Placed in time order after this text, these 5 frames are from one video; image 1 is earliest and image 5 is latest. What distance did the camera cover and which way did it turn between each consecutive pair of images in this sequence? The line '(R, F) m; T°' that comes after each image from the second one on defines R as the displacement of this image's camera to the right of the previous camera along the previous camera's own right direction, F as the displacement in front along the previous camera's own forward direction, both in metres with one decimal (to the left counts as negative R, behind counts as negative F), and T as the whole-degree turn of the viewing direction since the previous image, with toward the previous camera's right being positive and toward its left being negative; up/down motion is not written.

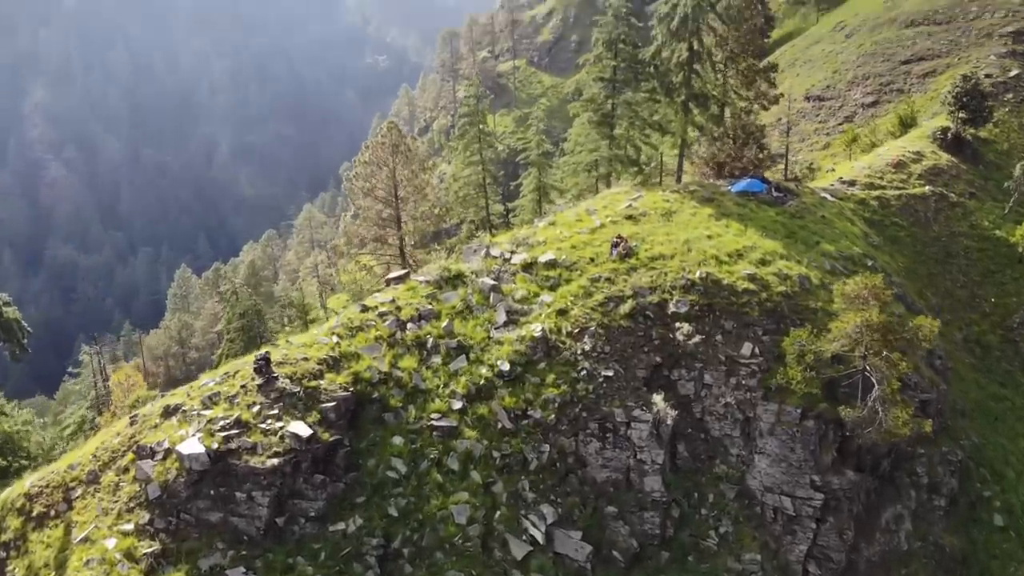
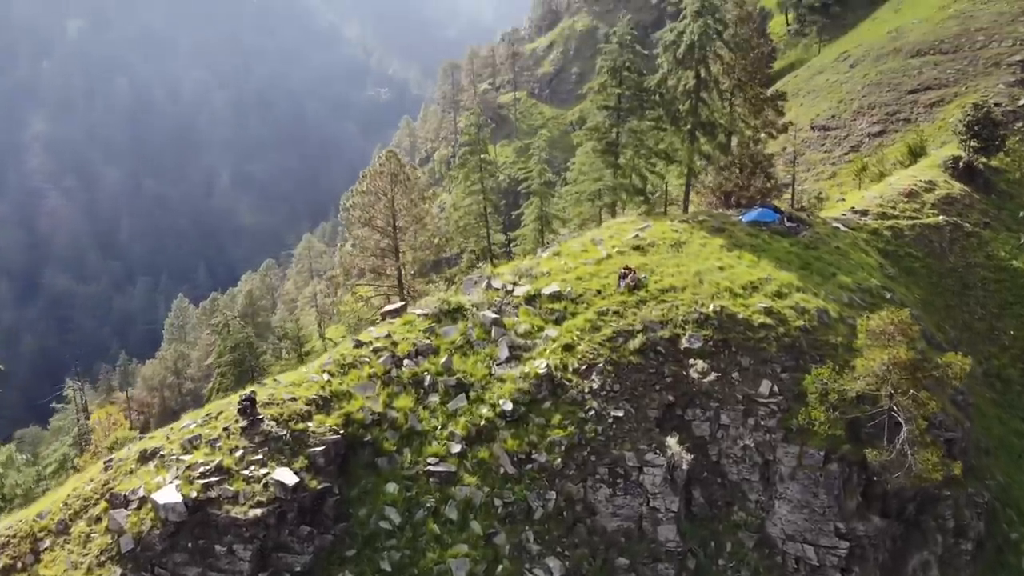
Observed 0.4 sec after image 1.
(-0.1, +1.8) m; 0°
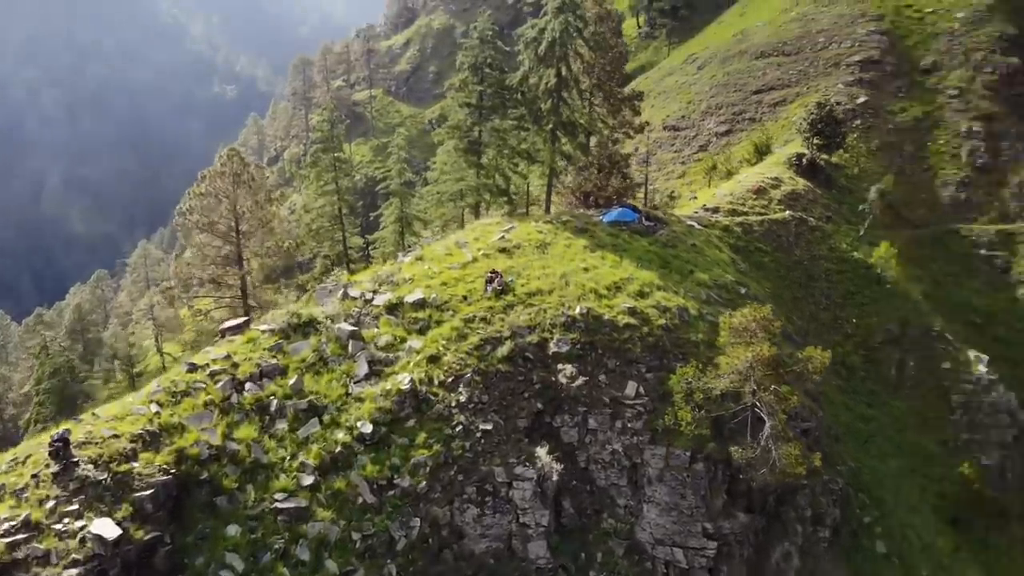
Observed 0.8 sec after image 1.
(+0.3, +2.0) m; +11°
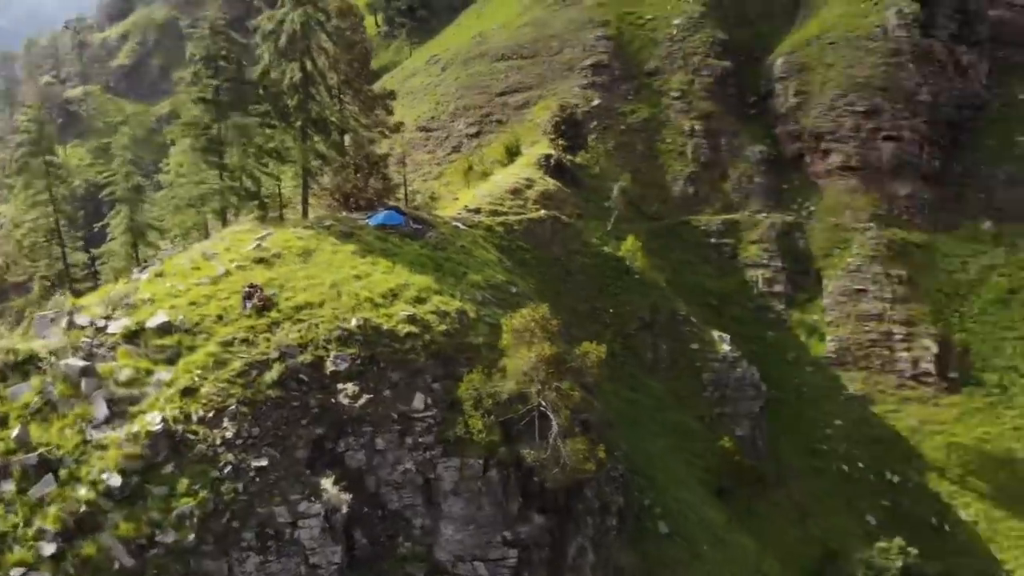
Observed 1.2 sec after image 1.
(-0.4, +1.7) m; +20°
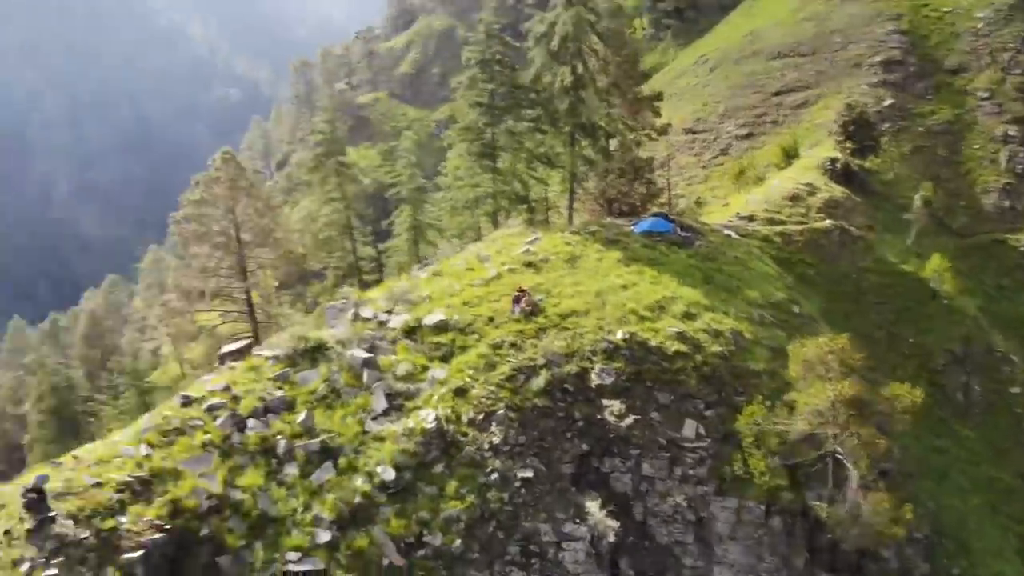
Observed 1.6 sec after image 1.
(-1.9, +1.4) m; -19°
